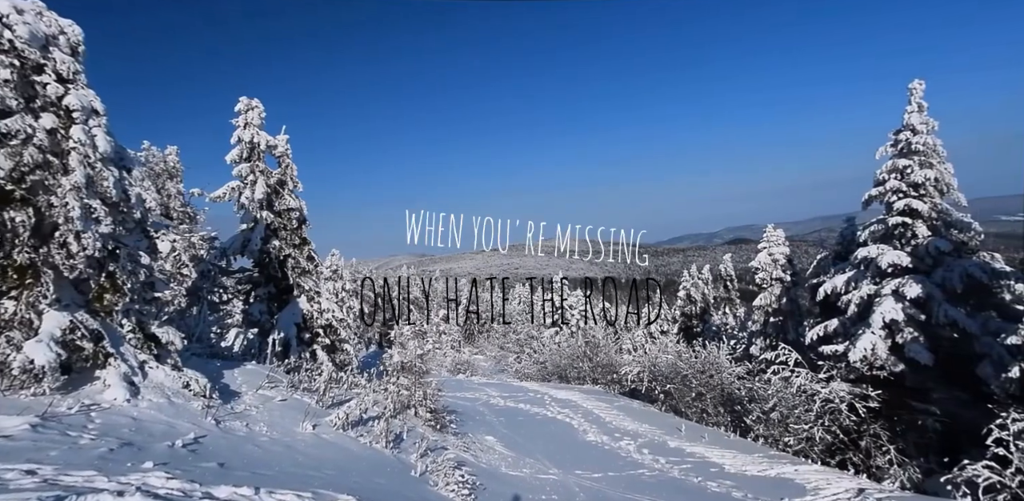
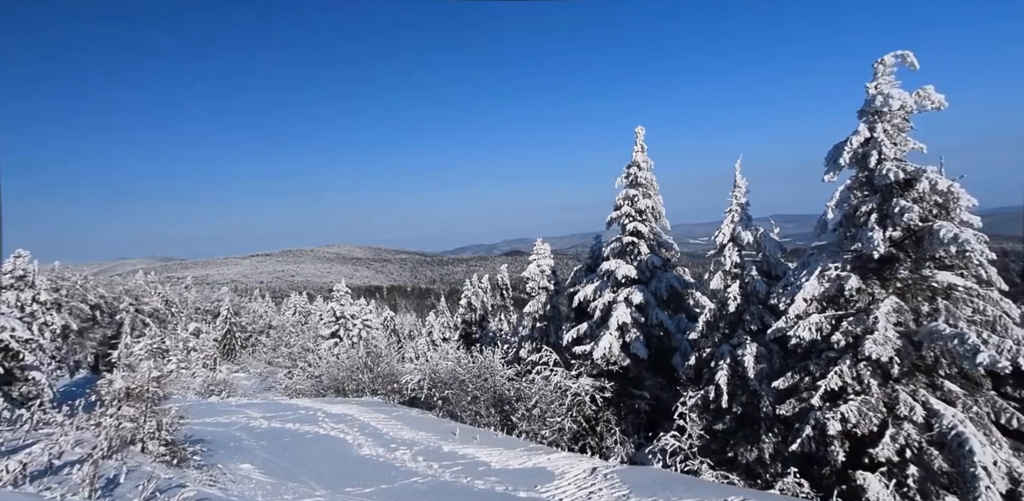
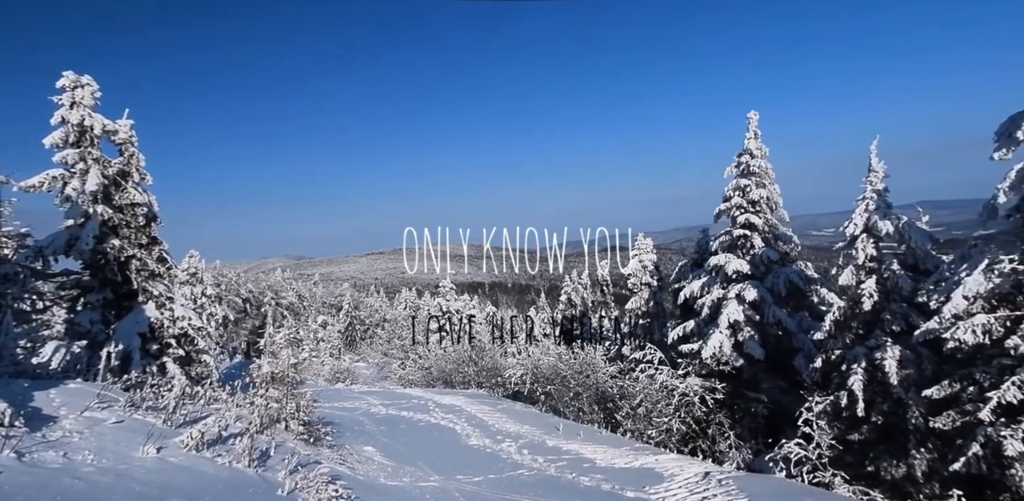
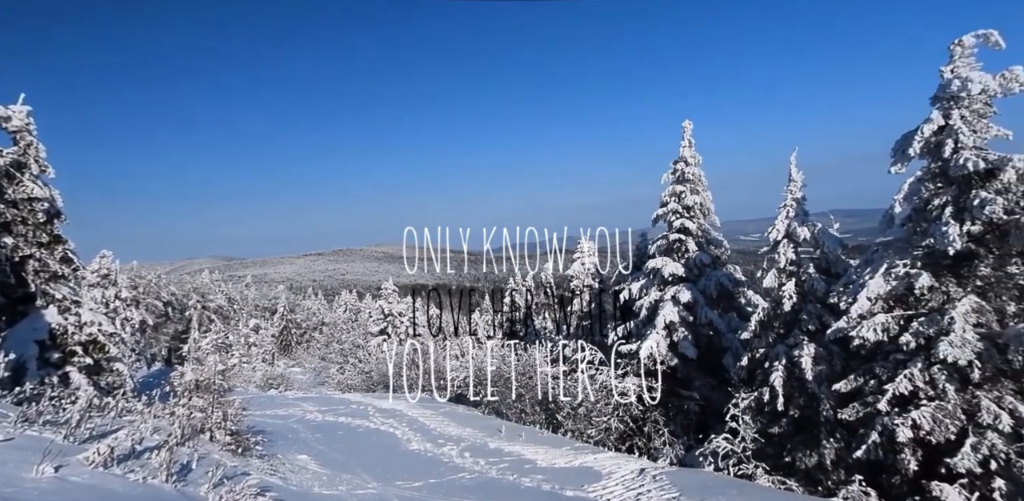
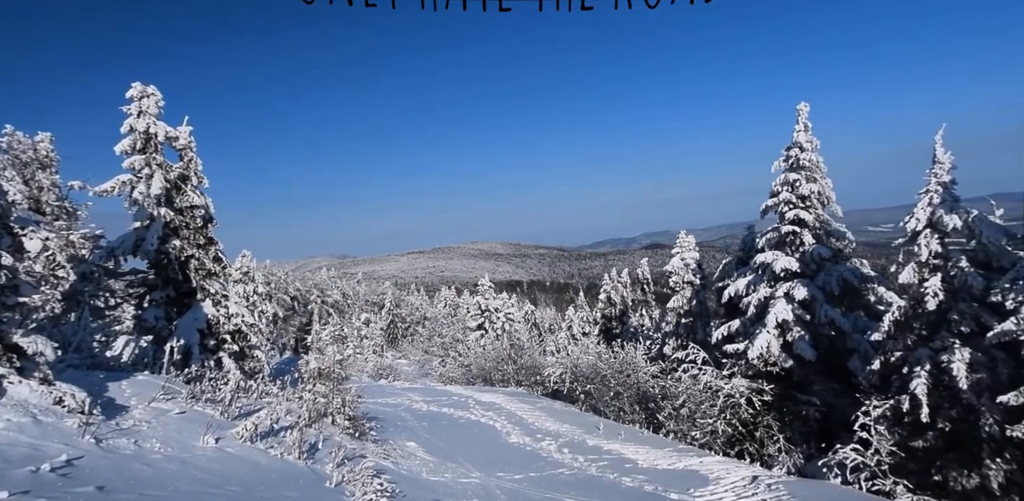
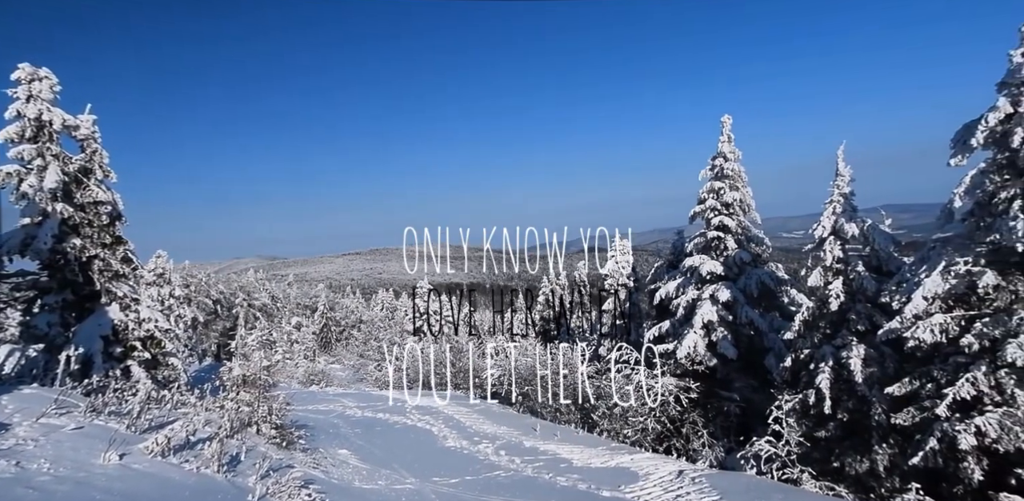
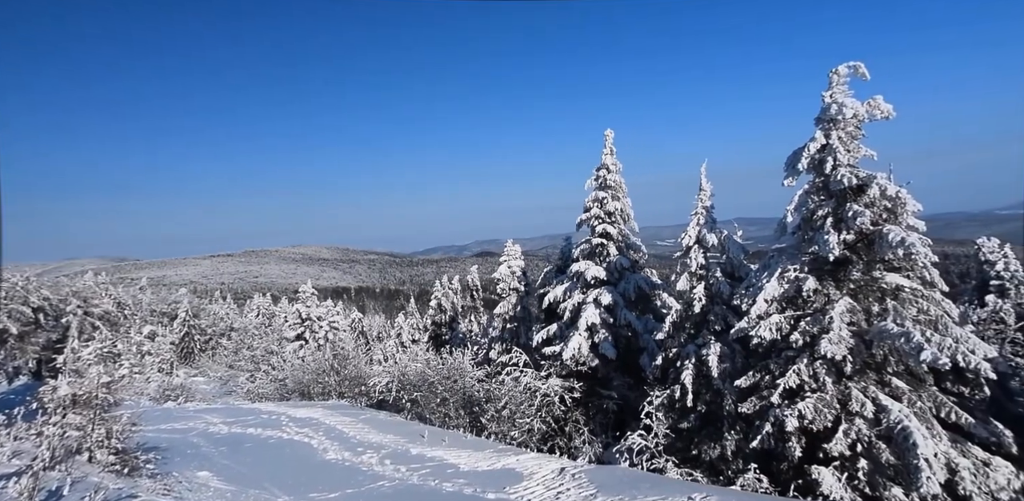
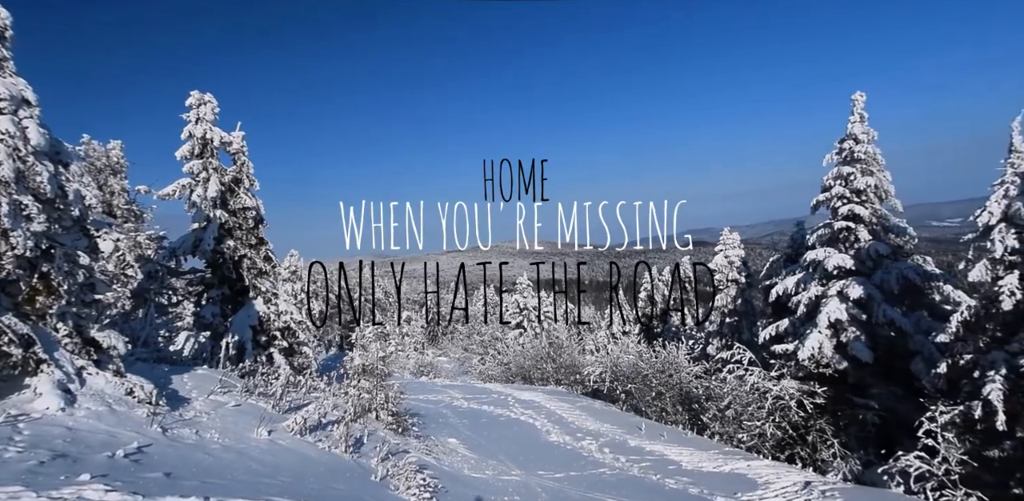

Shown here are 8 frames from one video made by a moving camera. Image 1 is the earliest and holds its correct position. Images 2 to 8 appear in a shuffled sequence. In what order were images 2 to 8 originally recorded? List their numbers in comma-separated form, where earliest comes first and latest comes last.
8, 5, 3, 6, 4, 2, 7
